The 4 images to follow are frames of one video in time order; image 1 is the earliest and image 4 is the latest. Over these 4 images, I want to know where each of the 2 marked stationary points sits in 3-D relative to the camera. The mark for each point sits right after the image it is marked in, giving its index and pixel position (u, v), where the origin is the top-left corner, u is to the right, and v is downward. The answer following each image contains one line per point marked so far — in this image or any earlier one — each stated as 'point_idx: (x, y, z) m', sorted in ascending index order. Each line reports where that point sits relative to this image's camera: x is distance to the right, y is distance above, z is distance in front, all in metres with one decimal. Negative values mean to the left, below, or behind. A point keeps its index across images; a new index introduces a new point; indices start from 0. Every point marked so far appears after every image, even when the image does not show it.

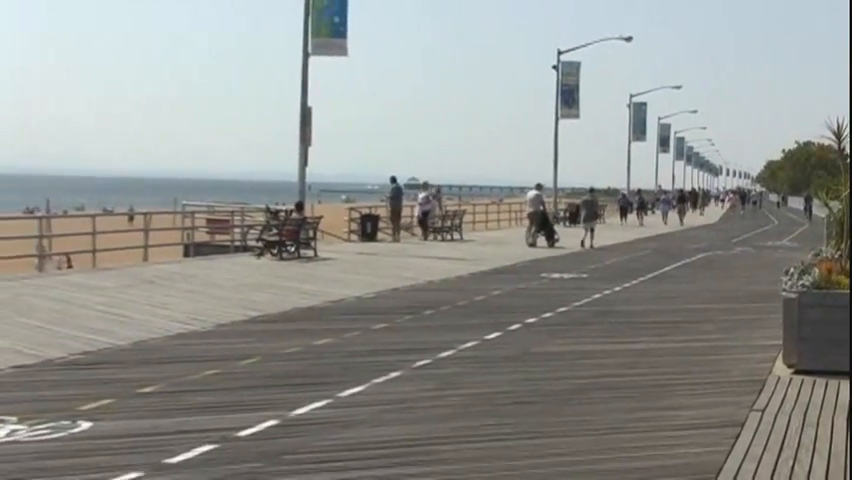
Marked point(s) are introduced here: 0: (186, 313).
0: (-1.6, -0.5, +13.4) m
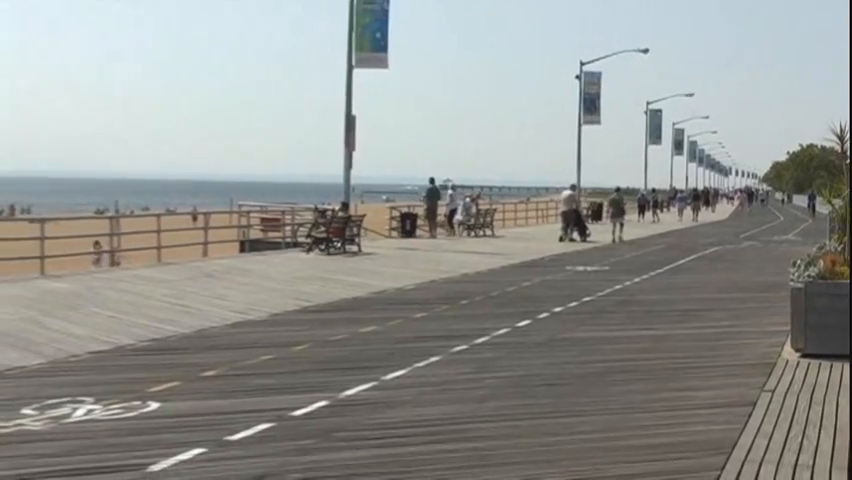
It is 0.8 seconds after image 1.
0: (-1.4, -0.5, +14.5) m
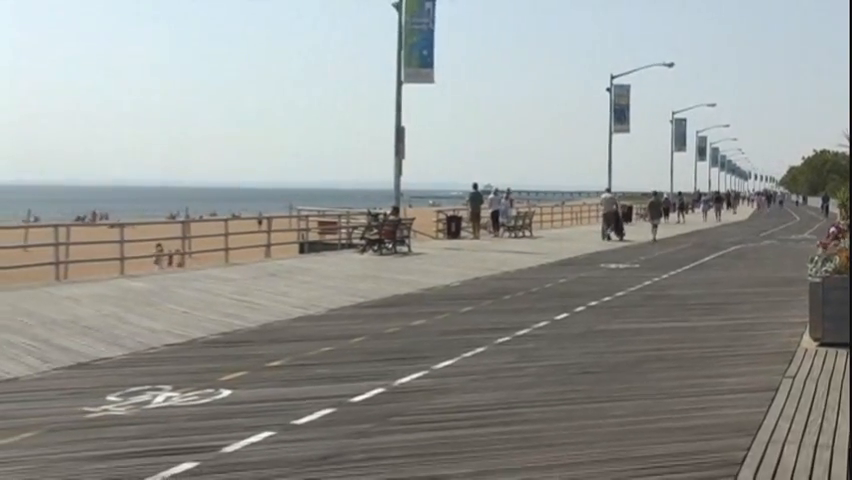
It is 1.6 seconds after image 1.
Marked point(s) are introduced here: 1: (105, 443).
0: (-1.0, -0.5, +15.7) m
1: (-1.9, -1.2, +11.4) m
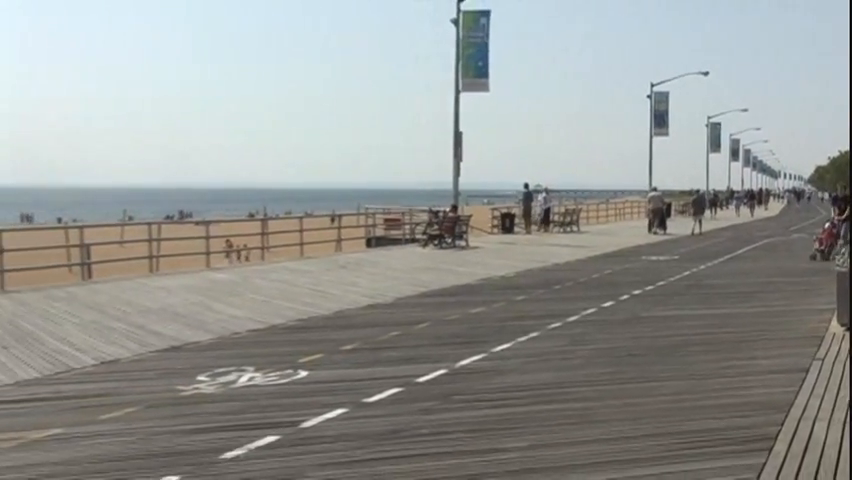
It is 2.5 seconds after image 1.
0: (-0.5, -0.5, +16.9) m
1: (-1.5, -1.2, +12.7) m
